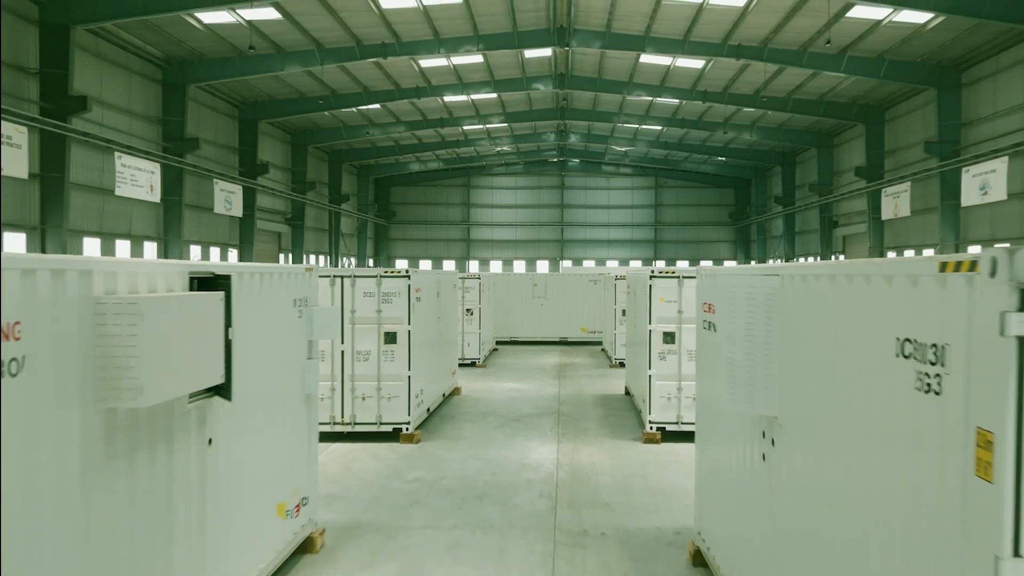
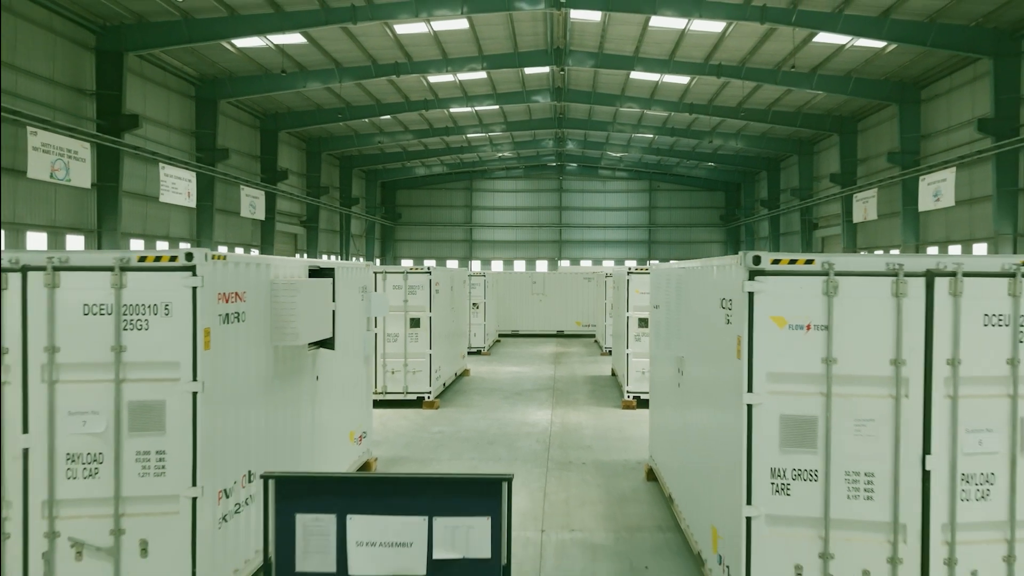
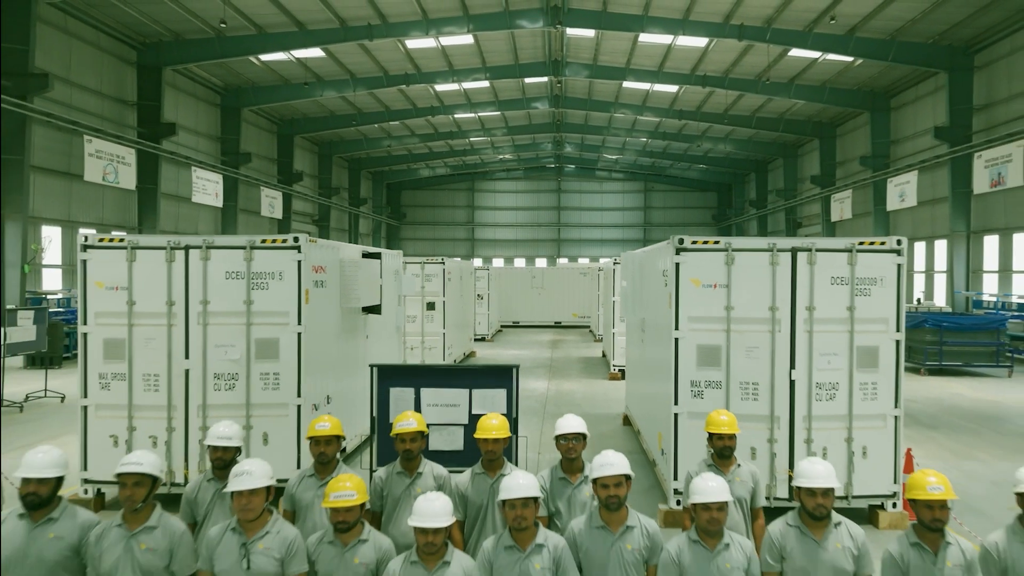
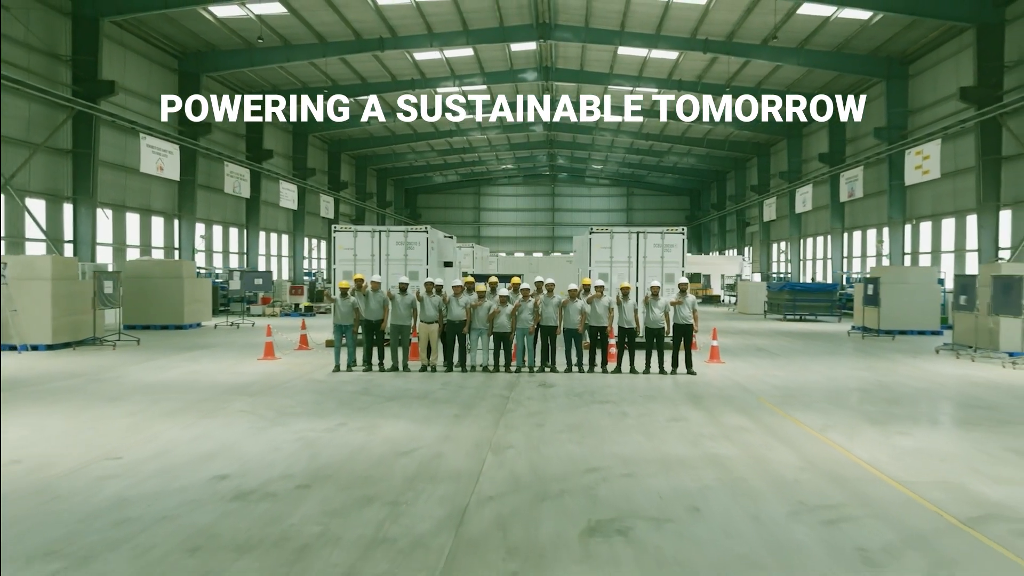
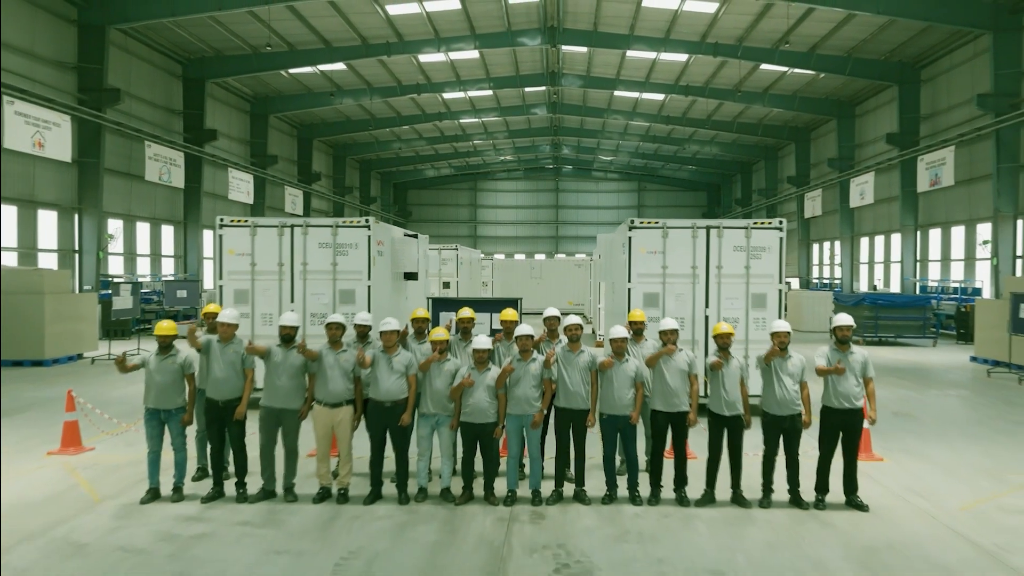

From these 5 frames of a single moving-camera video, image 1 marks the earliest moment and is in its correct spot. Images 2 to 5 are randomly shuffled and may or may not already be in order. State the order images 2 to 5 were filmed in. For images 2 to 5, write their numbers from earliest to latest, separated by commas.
2, 3, 5, 4
